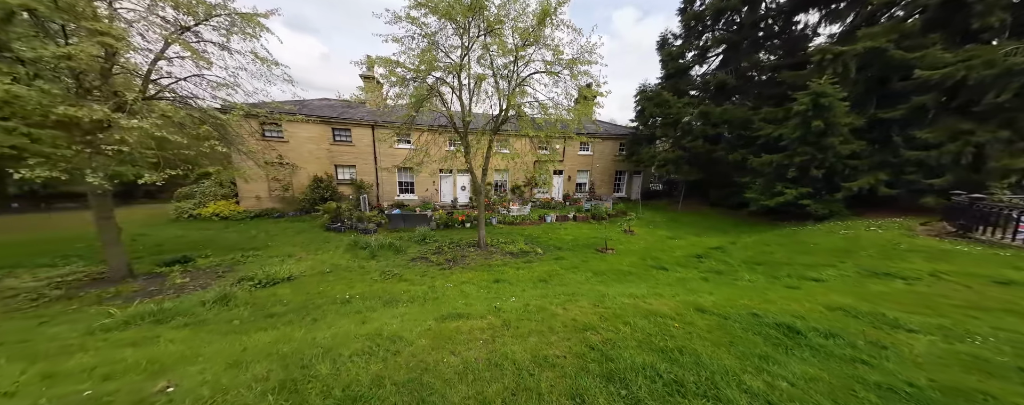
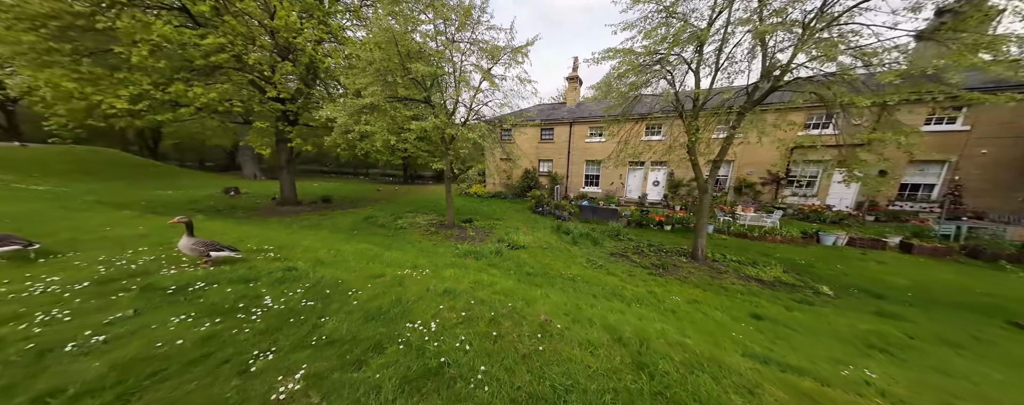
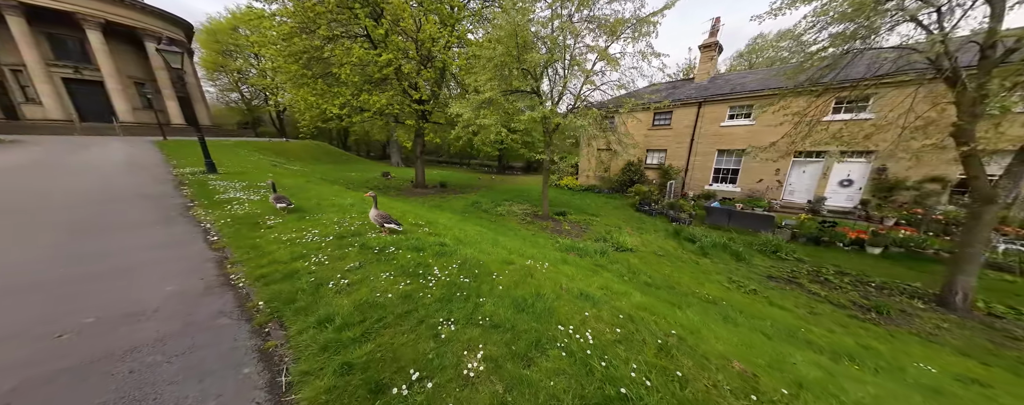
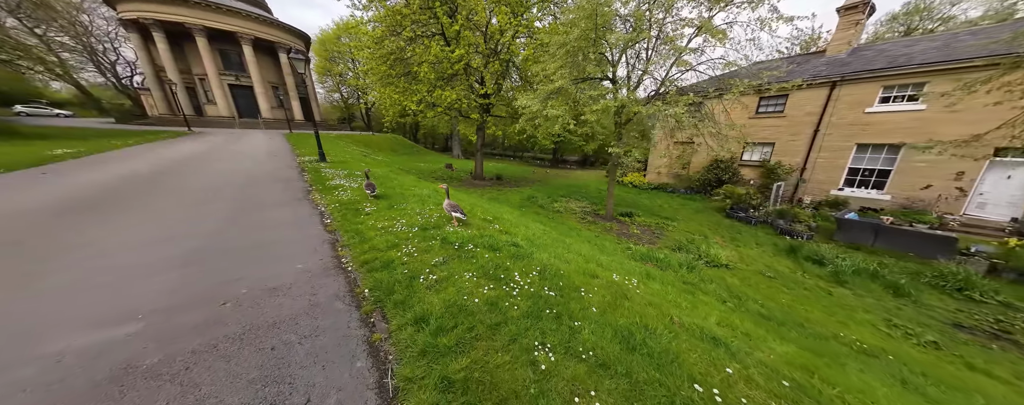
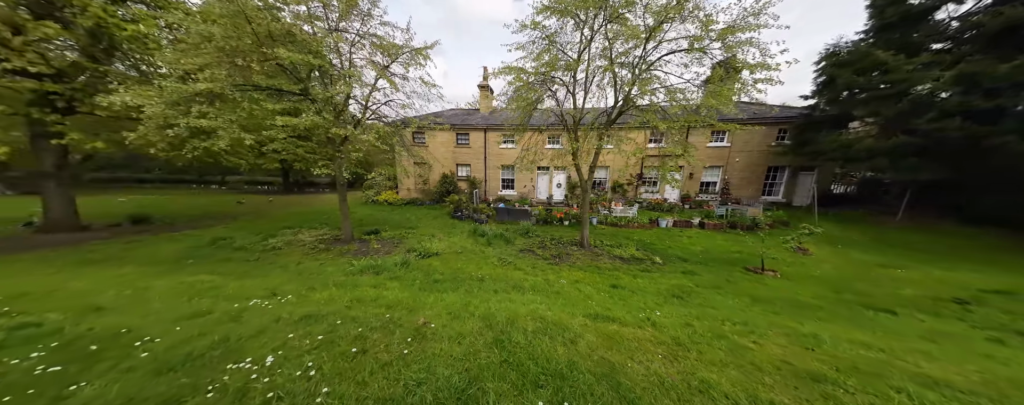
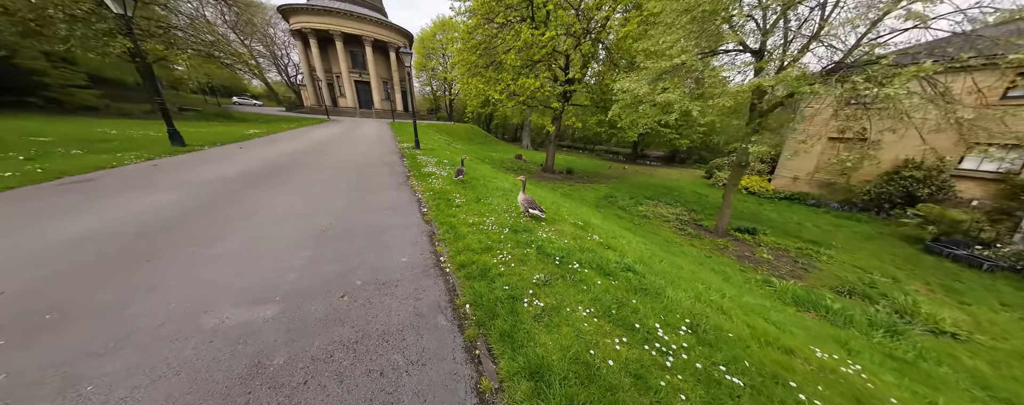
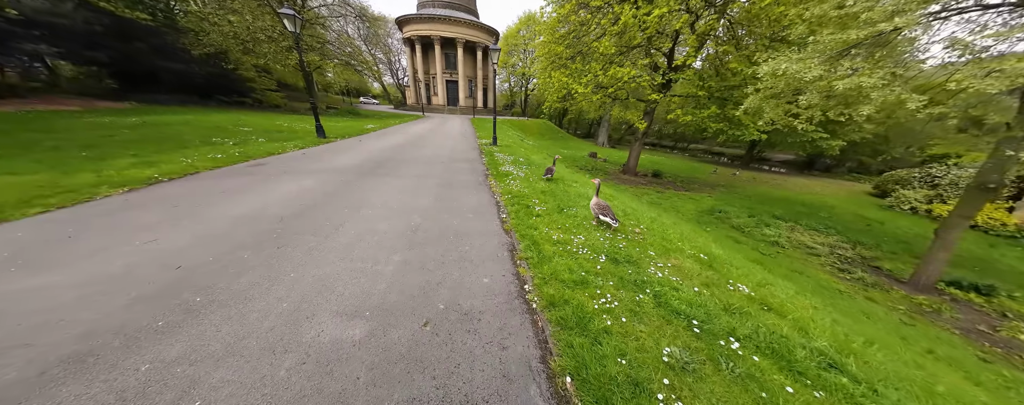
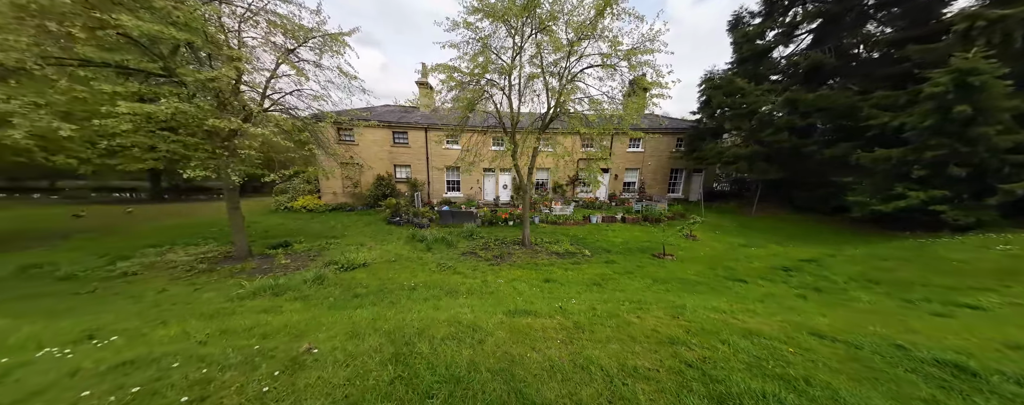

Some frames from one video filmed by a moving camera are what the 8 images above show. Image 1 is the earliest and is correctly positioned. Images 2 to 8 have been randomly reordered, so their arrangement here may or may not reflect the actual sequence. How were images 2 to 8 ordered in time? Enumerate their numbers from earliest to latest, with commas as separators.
8, 5, 2, 3, 4, 6, 7
